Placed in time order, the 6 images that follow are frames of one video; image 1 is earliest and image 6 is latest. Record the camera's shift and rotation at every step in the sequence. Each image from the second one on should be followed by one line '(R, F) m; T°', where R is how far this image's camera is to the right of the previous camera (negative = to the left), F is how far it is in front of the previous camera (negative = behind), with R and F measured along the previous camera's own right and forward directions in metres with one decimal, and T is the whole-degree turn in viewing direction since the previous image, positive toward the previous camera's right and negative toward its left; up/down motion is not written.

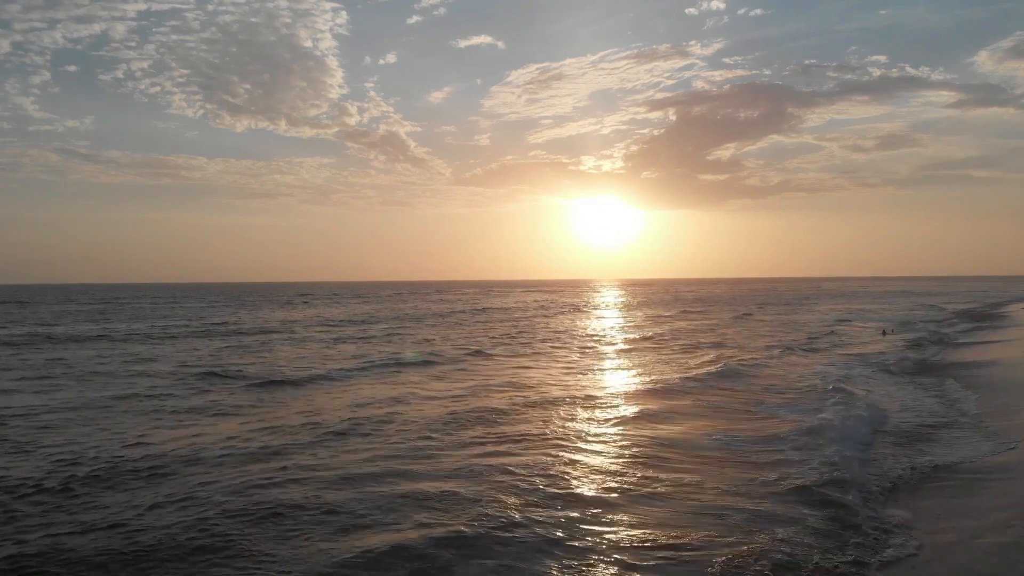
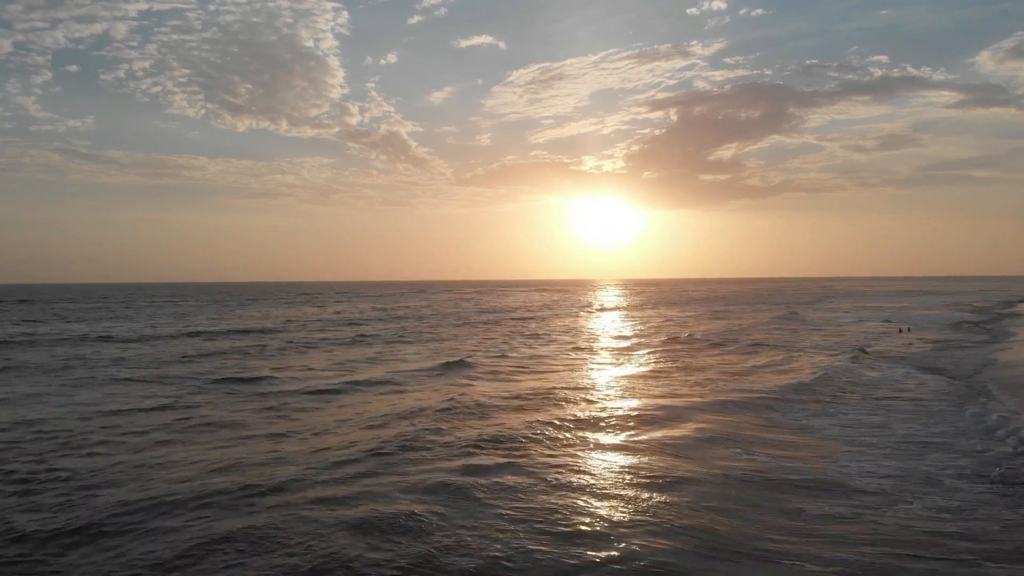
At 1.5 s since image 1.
(-0.4, +1.0) m; 0°
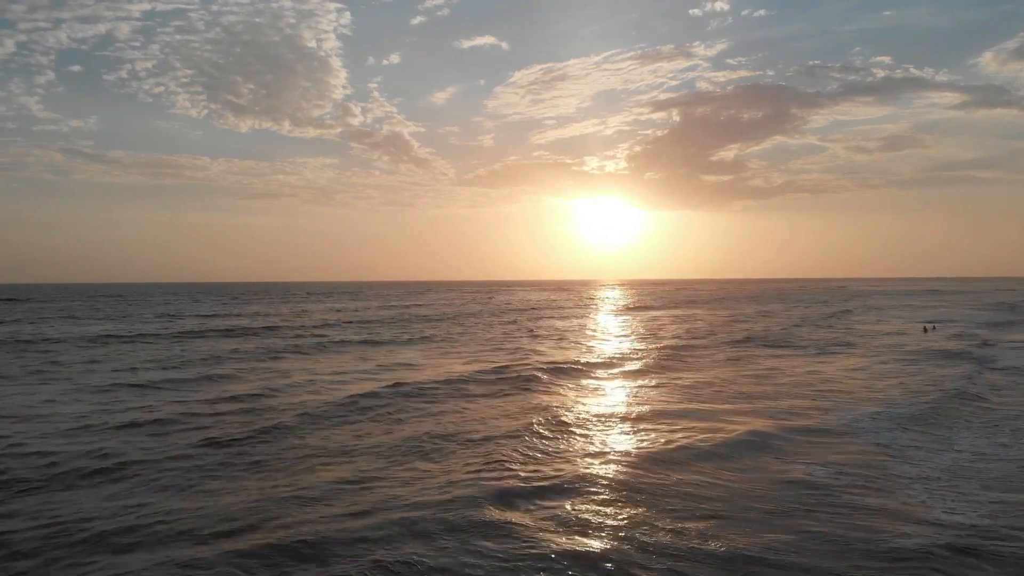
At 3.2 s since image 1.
(-0.8, +1.1) m; 0°
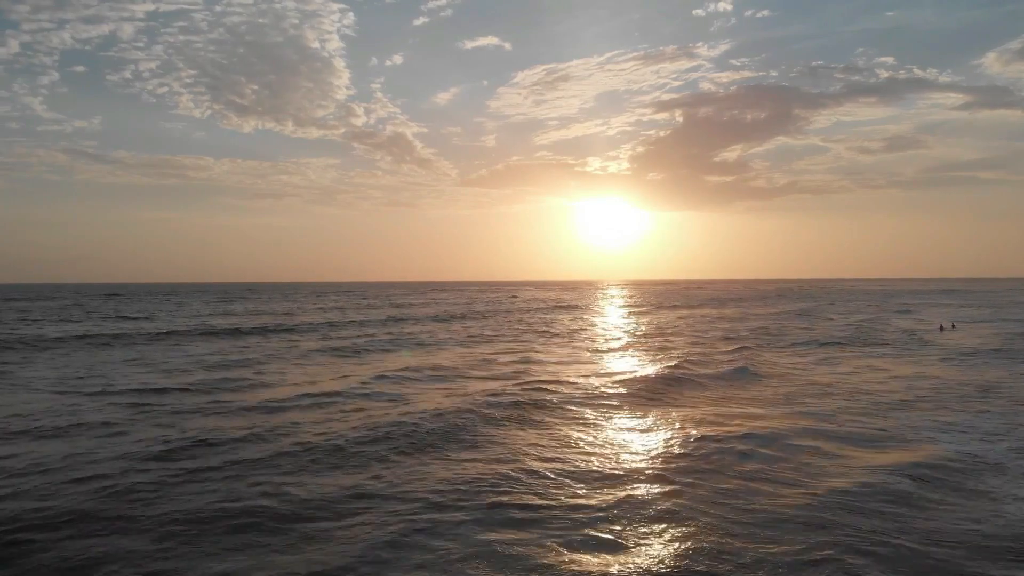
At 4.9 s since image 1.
(-0.7, +1.7) m; 0°
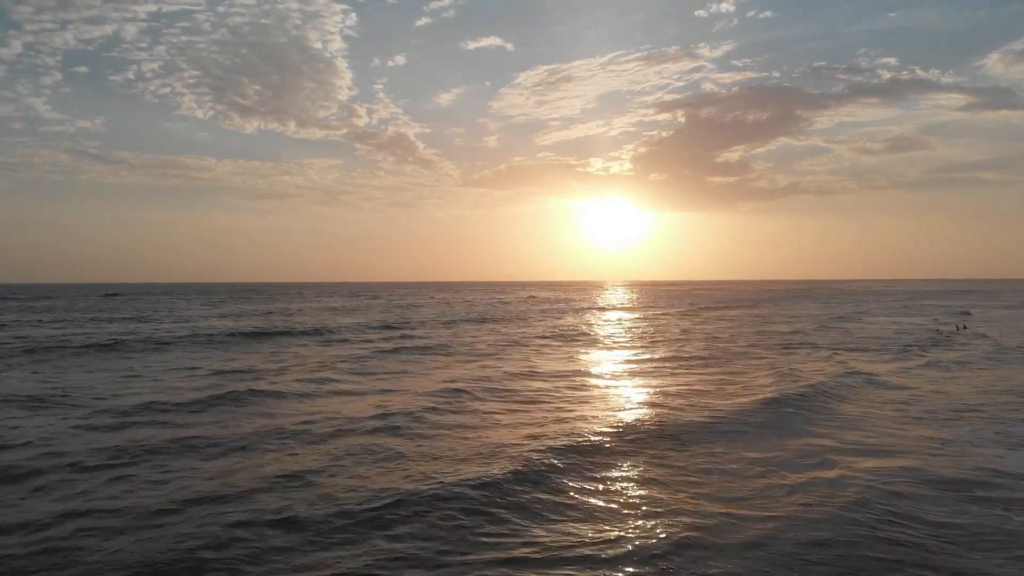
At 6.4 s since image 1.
(-0.9, +1.4) m; 0°
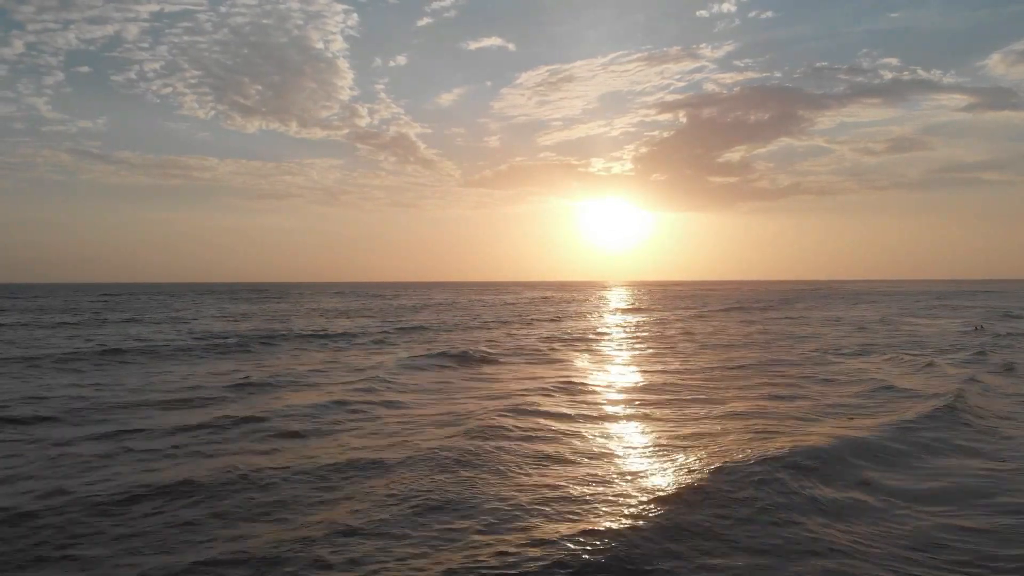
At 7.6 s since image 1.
(-1.0, +0.9) m; 0°
